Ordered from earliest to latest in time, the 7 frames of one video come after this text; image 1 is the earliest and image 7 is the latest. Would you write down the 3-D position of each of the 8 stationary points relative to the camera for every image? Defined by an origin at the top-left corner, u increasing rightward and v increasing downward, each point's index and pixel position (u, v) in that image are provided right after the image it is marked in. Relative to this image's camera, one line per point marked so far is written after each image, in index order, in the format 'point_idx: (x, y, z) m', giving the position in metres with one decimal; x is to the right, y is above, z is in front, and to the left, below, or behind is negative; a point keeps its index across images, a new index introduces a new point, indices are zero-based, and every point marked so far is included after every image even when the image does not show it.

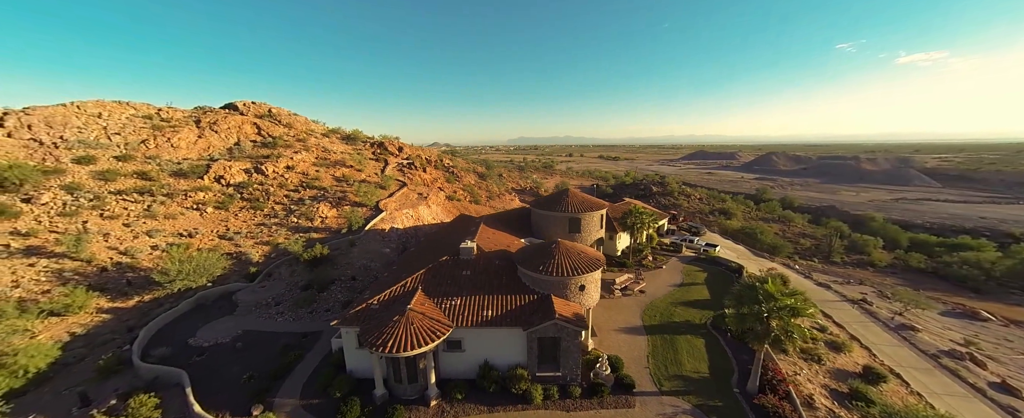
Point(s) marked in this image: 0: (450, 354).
0: (-3.4, -8.0, +16.9) m
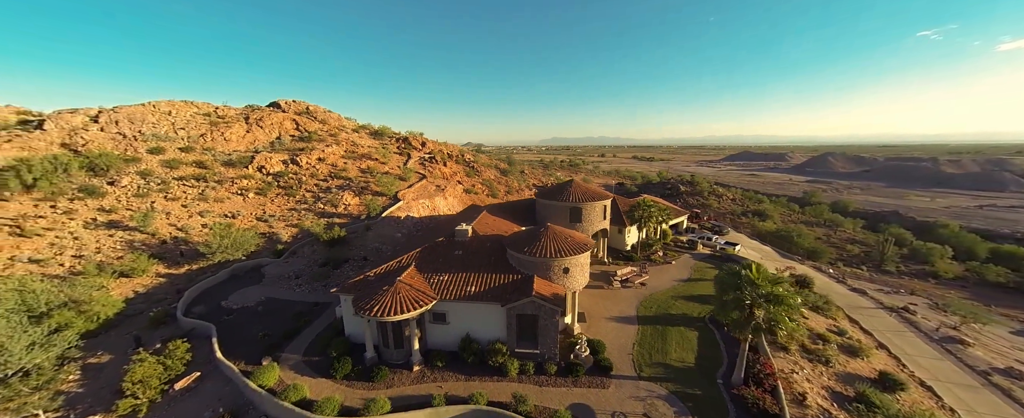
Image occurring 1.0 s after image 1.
0: (-4.5, -6.9, +18.1) m
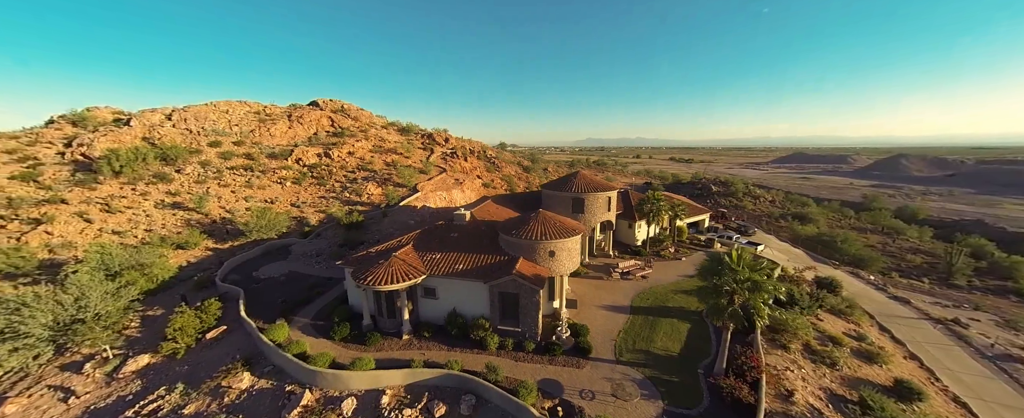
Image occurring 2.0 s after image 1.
0: (-5.5, -5.7, +19.5) m
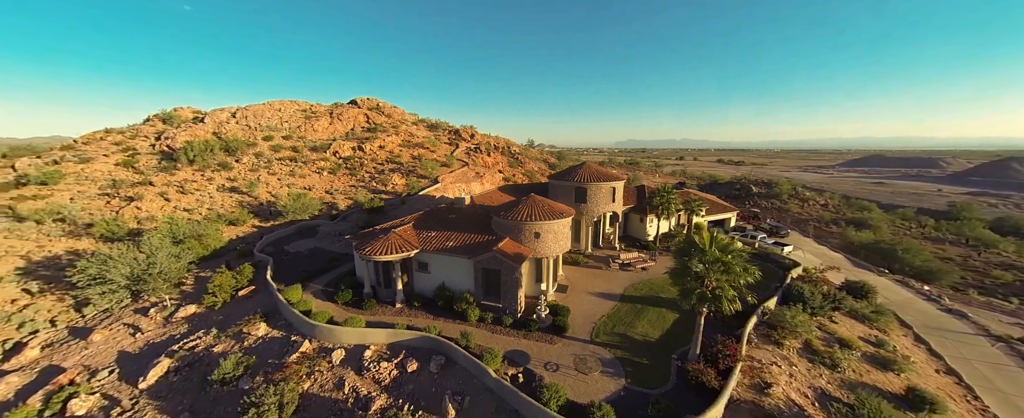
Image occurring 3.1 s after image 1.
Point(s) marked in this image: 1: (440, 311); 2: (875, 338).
0: (-6.4, -4.4, +21.1) m
1: (-4.5, -6.4, +19.5) m
2: (+22.7, -8.1, +19.3) m
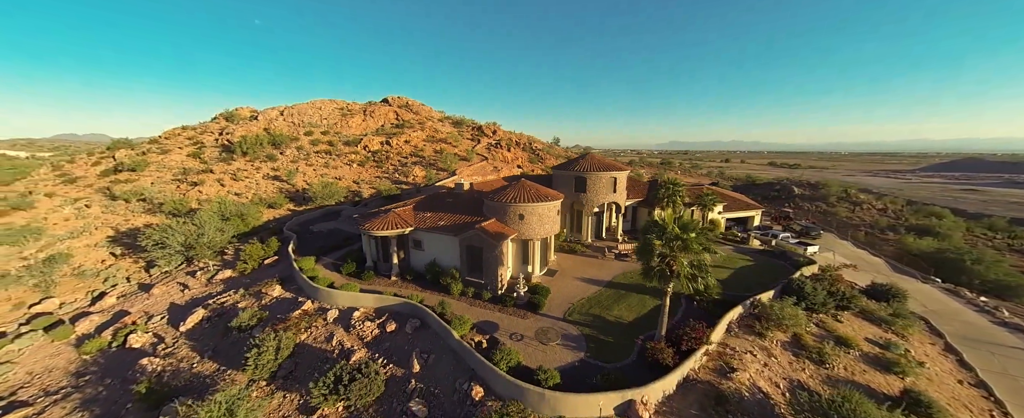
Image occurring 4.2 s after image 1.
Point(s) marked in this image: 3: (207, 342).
0: (-7.3, -3.1, +22.8) m
1: (-5.7, -5.1, +21.0) m
2: (+21.3, -7.5, +17.6) m
3: (-18.6, -8.1, +18.8) m
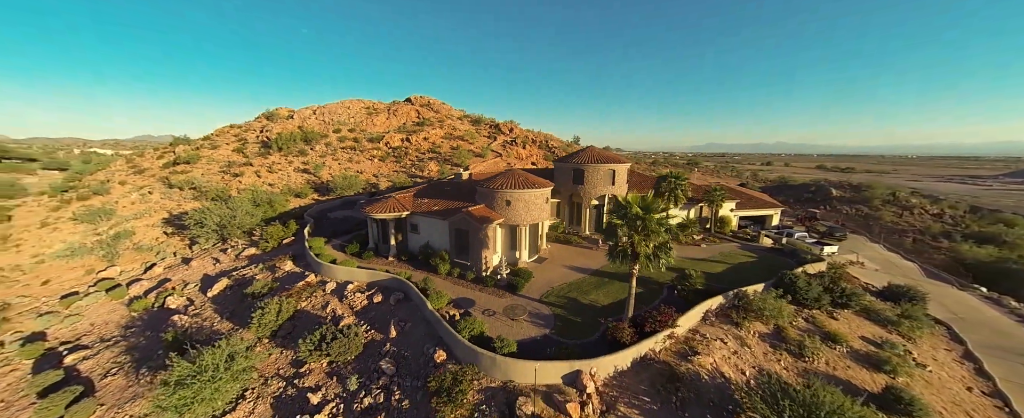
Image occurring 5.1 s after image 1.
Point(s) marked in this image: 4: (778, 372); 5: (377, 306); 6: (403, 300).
0: (-8.0, -2.0, +24.4) m
1: (-6.7, -4.0, +22.3) m
2: (+19.8, -7.0, +16.4) m
3: (-19.8, -6.7, +21.4) m
4: (+12.1, -7.4, +13.9) m
5: (-7.9, -5.7, +18.2) m
6: (-6.4, -5.4, +18.2) m
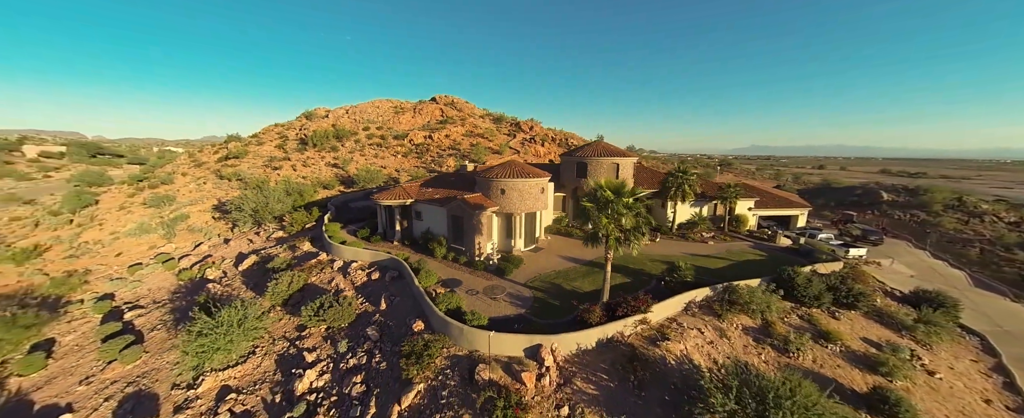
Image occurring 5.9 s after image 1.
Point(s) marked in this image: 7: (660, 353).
0: (-8.2, -1.0, +25.9) m
1: (-7.1, -3.0, +23.7) m
2: (+18.6, -6.6, +15.2) m
3: (-20.3, -5.4, +24.1) m
4: (+10.6, -6.8, +13.5) m
5: (-8.8, -4.7, +19.7) m
6: (-7.3, -4.4, +19.6) m
7: (+6.5, -6.2, +13.2) m
